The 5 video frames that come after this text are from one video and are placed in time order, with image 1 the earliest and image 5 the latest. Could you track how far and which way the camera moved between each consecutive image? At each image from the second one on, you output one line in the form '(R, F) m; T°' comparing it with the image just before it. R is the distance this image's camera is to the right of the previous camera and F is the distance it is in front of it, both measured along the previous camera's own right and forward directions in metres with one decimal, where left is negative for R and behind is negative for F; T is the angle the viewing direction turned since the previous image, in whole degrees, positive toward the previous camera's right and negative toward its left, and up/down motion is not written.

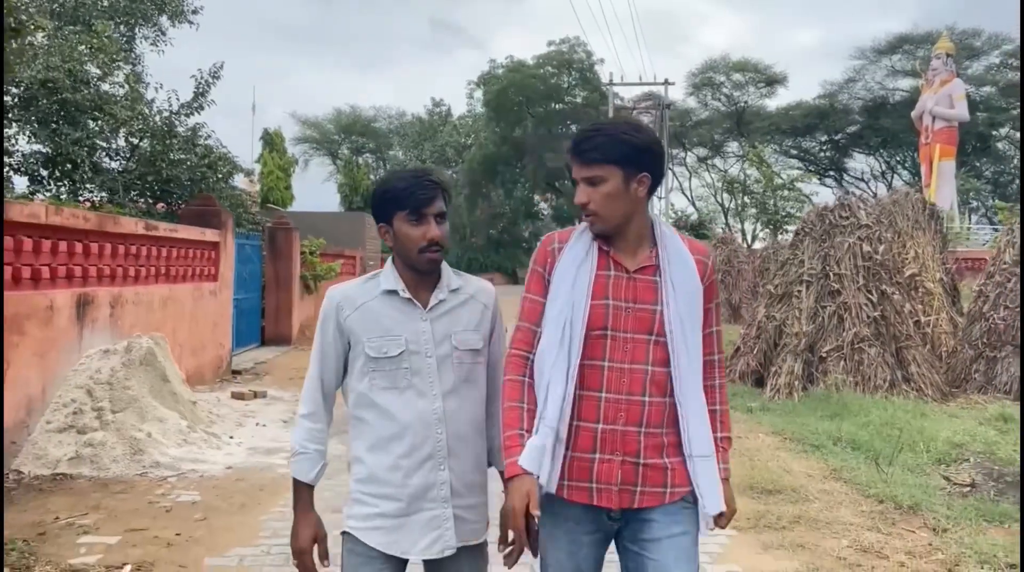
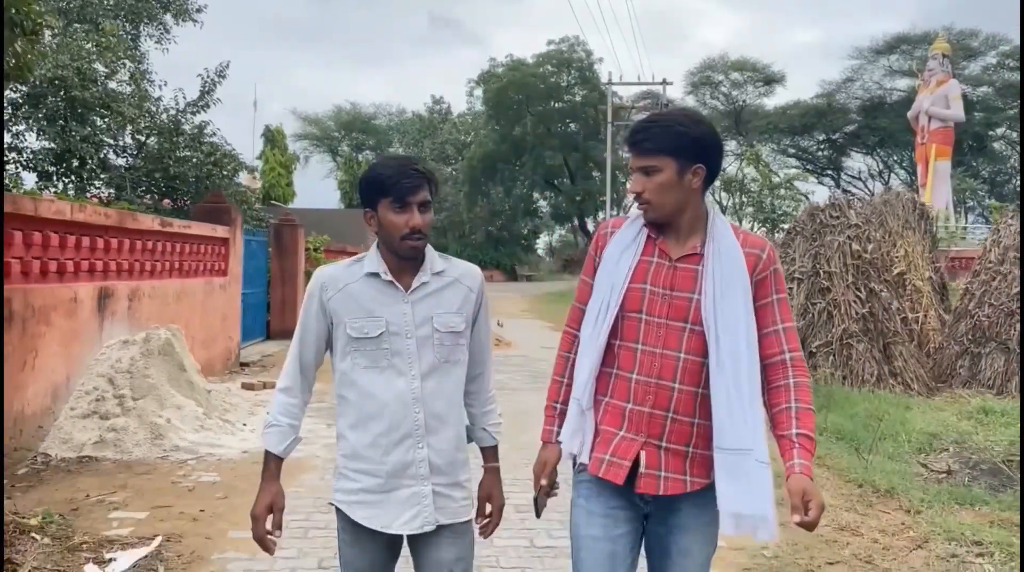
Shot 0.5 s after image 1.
(0.0, -0.3) m; 0°
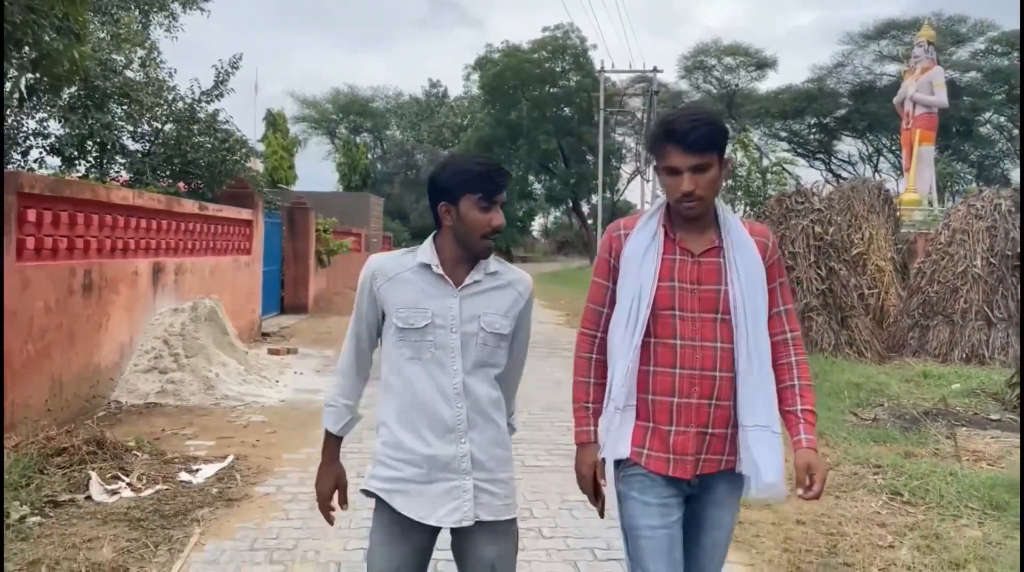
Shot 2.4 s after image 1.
(0.0, -1.2) m; 0°
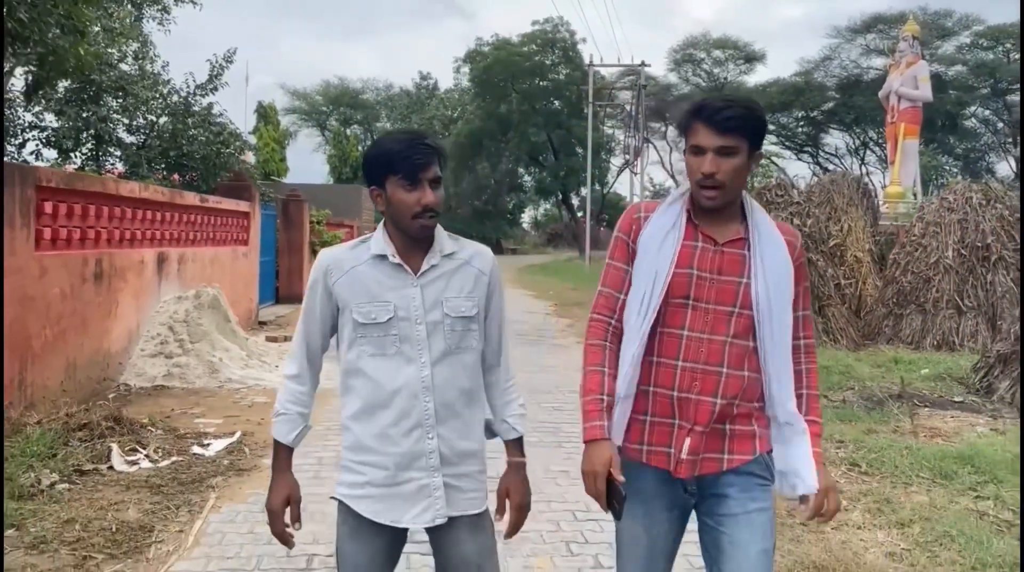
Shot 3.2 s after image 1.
(0.0, -0.4) m; +1°
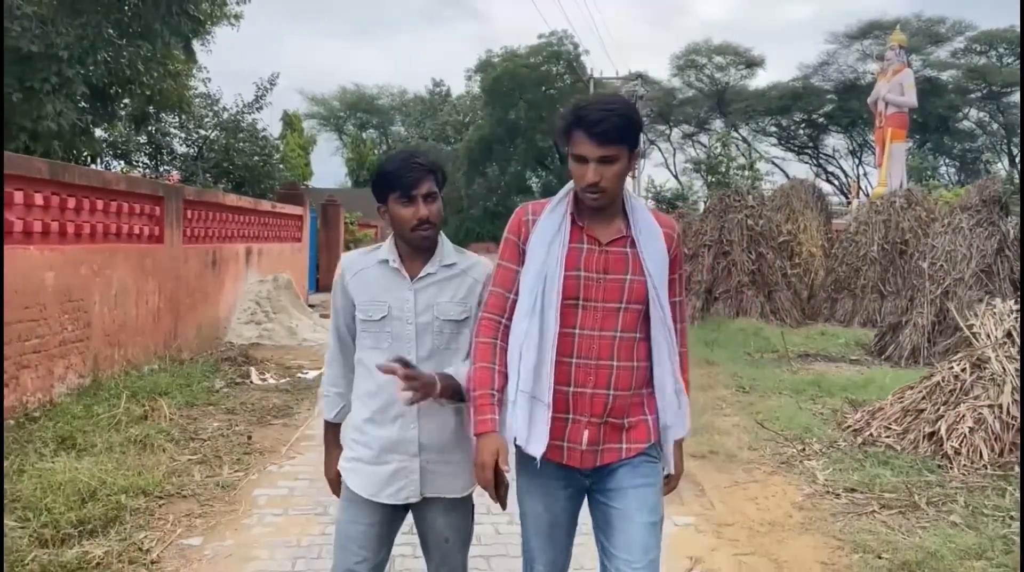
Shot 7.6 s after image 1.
(+0.1, -2.7) m; -1°
